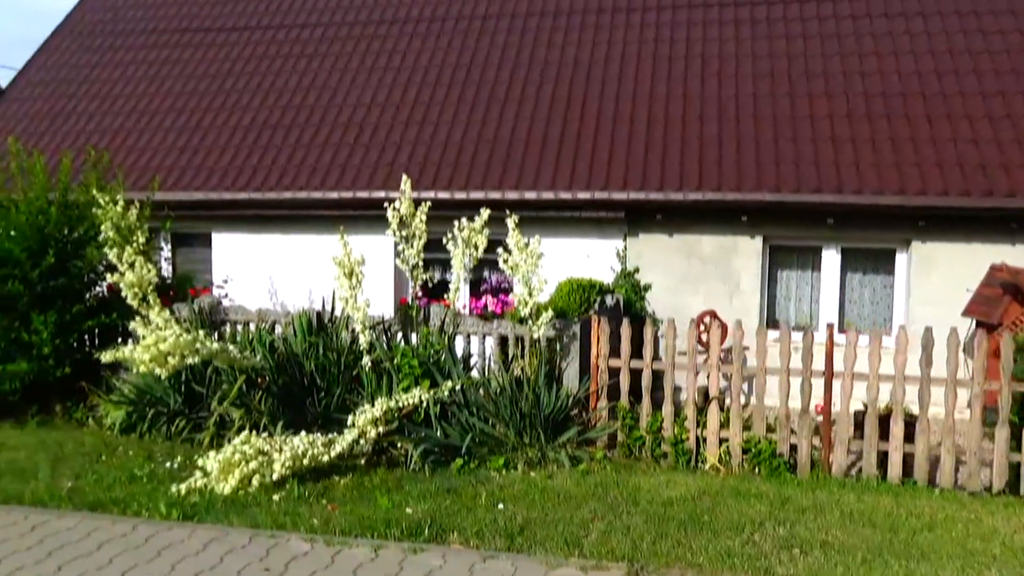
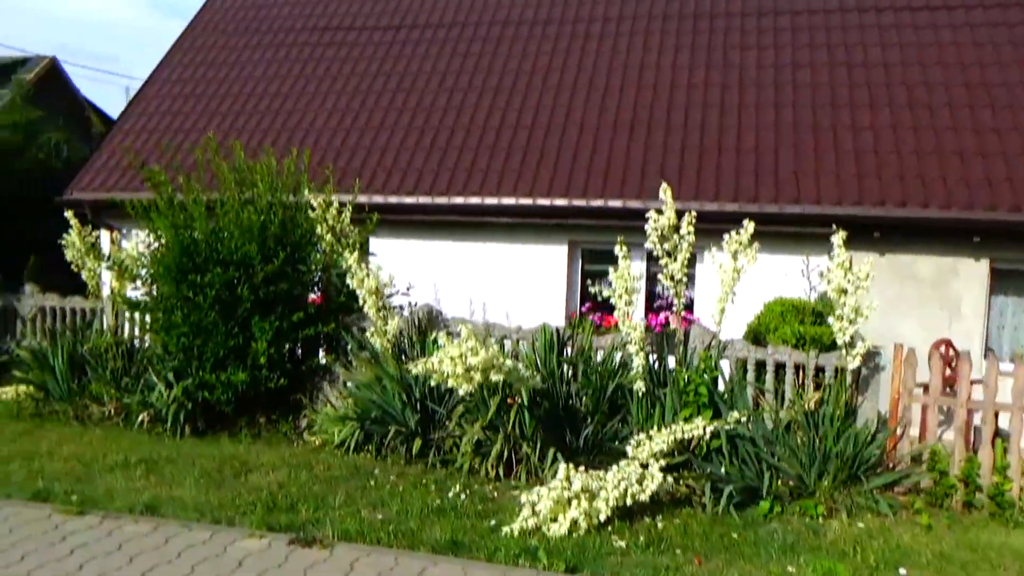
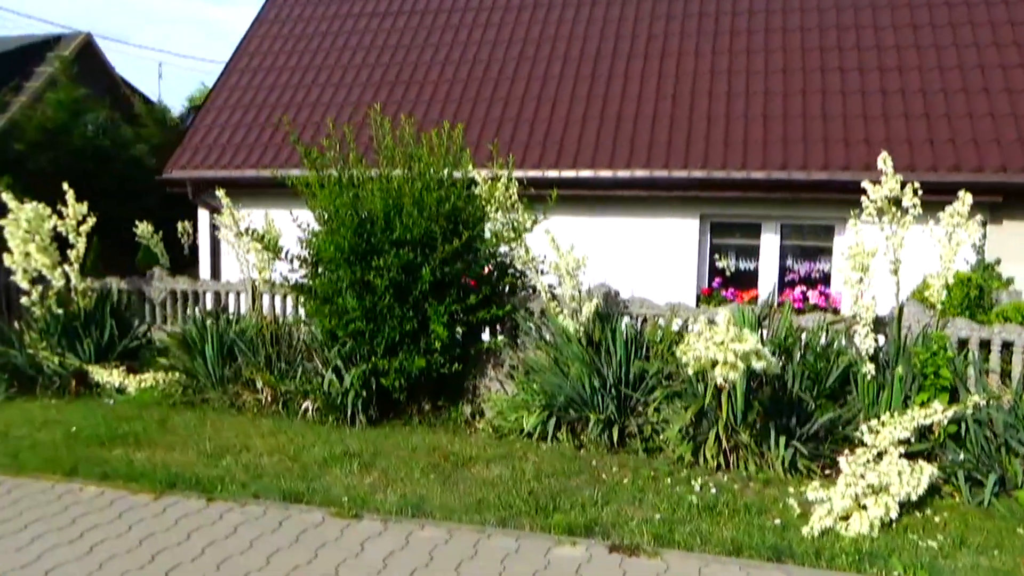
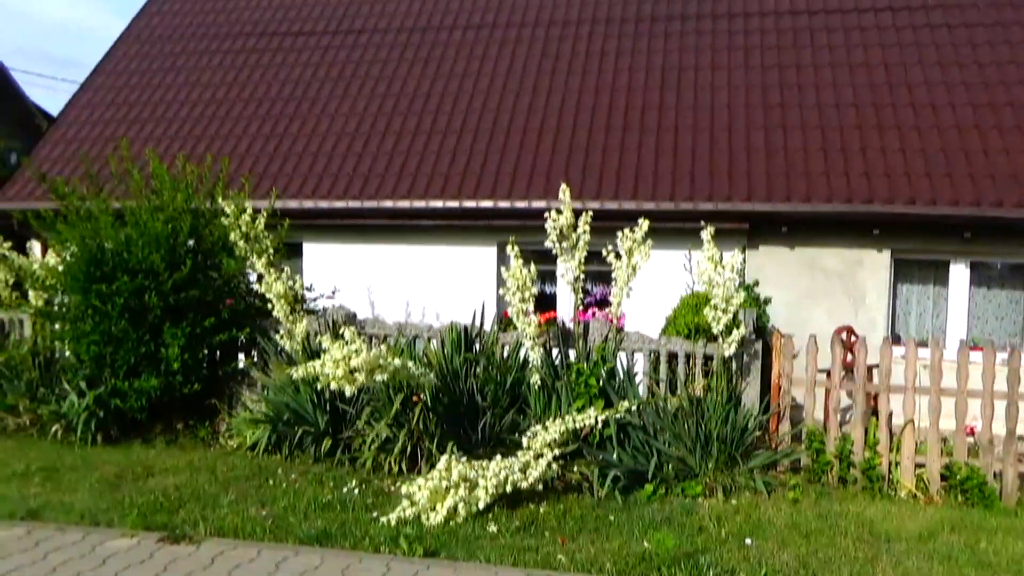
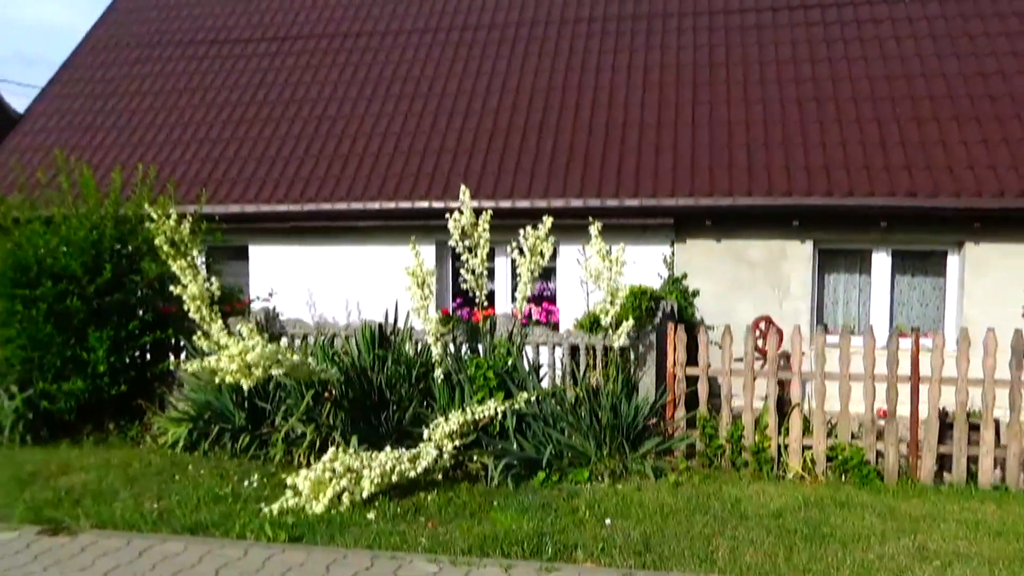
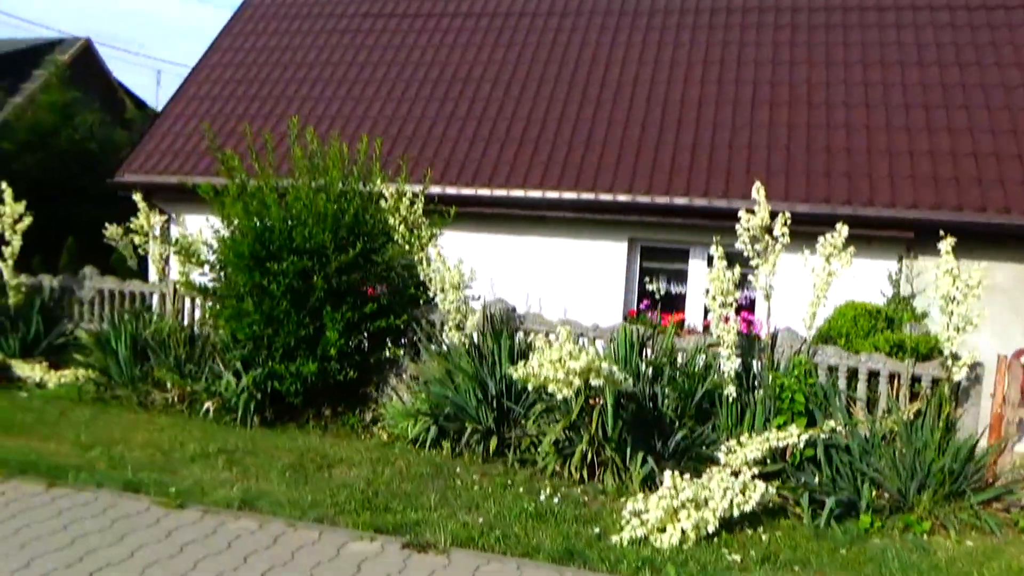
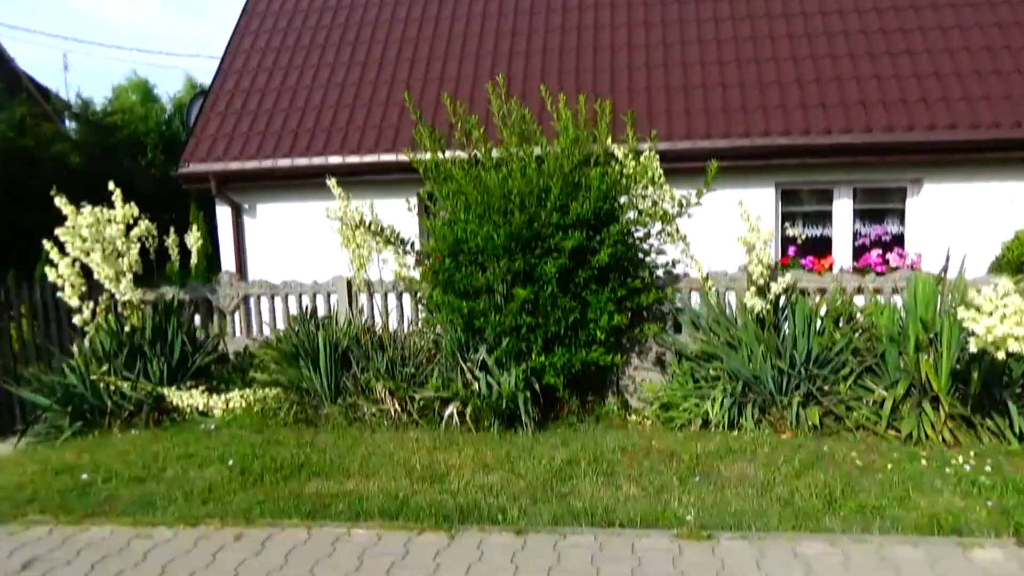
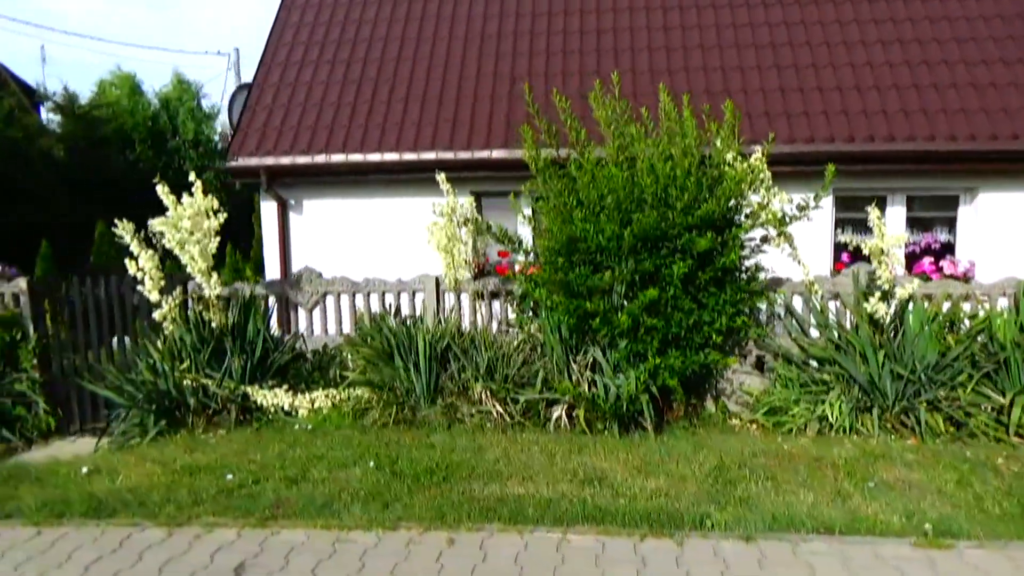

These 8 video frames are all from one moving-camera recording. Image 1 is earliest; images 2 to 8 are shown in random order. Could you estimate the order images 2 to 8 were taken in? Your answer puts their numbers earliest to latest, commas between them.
5, 4, 2, 6, 3, 7, 8
